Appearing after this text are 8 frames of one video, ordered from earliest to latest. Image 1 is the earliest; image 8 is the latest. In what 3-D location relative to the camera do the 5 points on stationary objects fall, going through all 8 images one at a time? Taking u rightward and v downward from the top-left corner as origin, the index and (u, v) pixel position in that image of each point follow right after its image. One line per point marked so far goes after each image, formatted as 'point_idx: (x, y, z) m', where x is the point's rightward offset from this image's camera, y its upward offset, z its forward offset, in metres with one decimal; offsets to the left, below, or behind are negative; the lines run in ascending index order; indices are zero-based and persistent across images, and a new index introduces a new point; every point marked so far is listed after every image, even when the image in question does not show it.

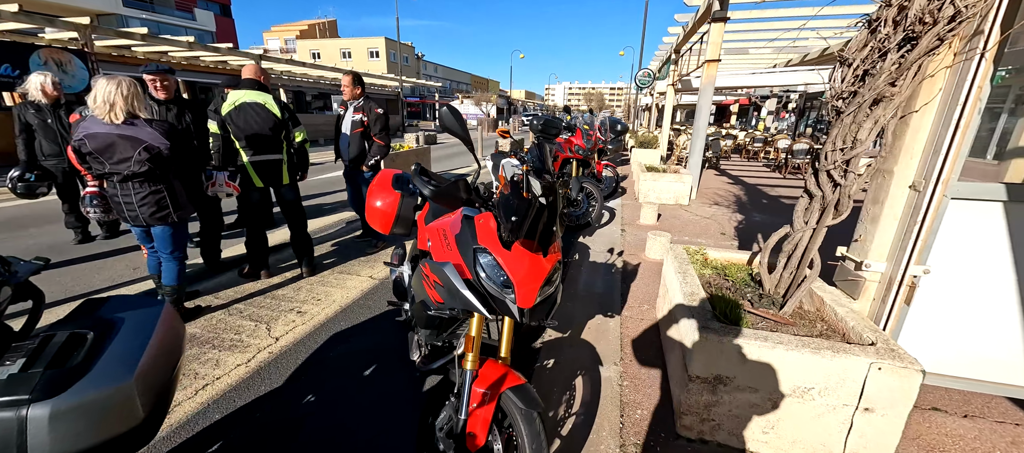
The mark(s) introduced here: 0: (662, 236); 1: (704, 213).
0: (+1.8, -0.1, +4.4) m
1: (+3.5, +0.2, +6.5) m
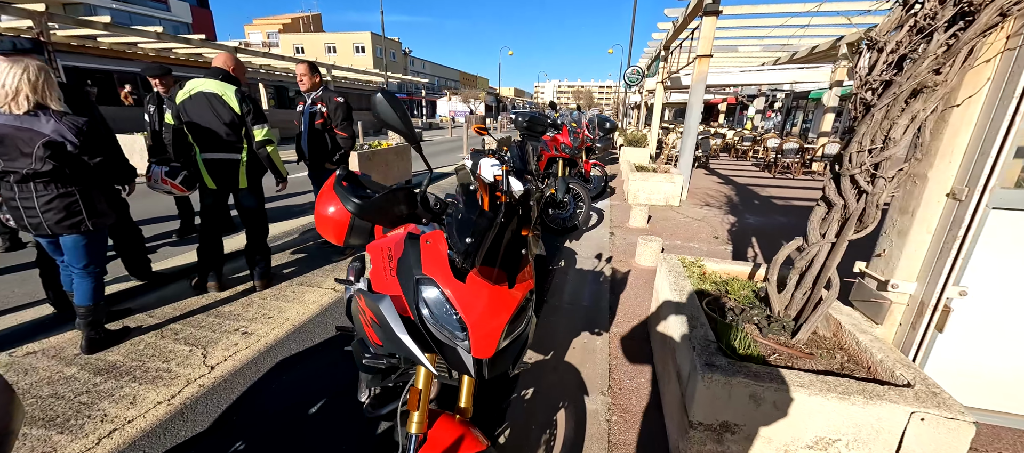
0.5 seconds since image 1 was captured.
0: (+1.6, -0.2, +4.1) m
1: (+3.2, +0.2, +6.2) m
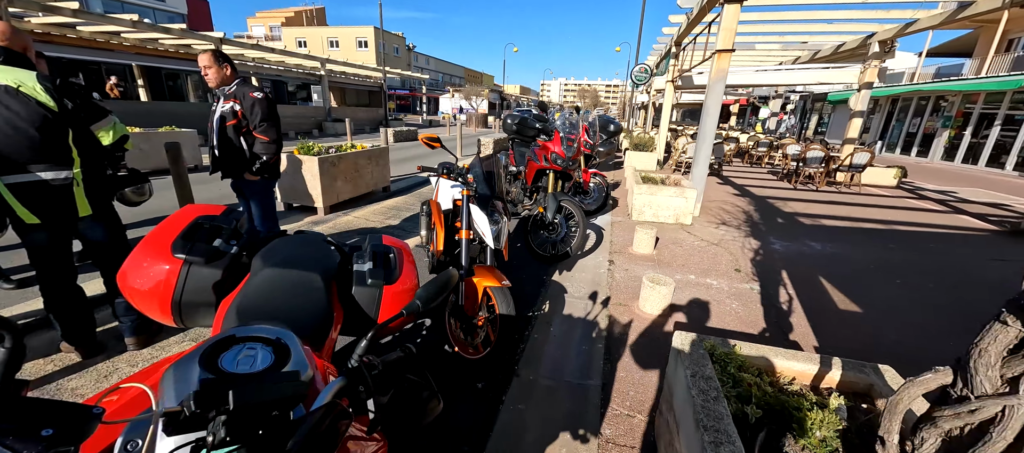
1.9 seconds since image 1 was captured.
0: (+1.4, -0.5, +3.2) m
1: (+2.9, -0.2, +5.3) m
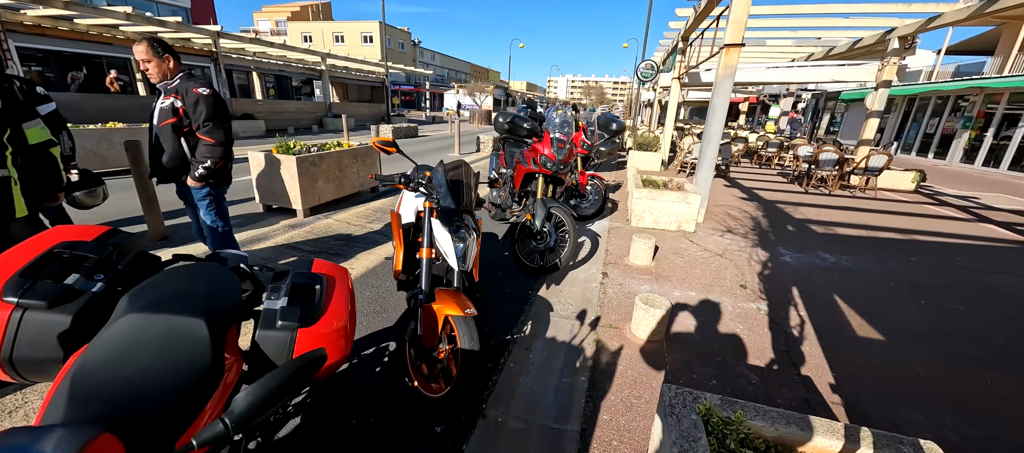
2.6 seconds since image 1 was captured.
0: (+1.2, -0.6, +2.9) m
1: (+2.8, -0.3, +4.9) m
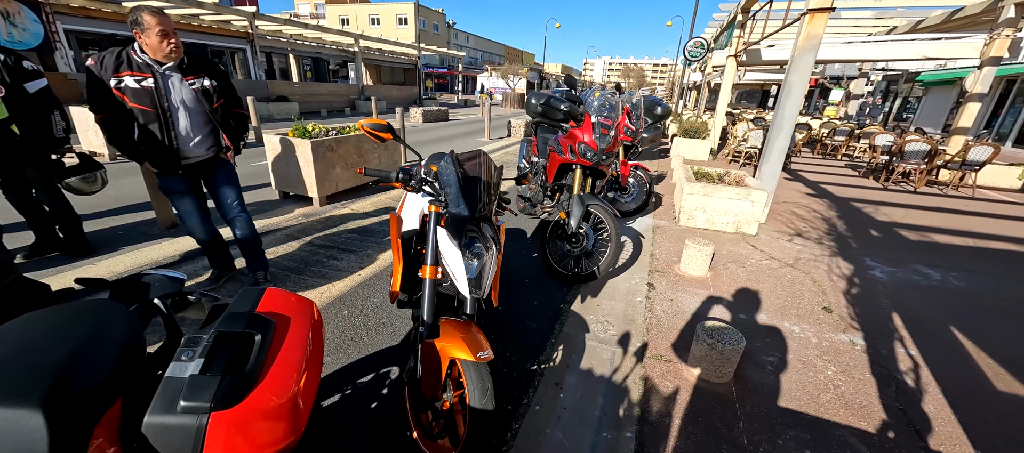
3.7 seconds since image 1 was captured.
0: (+1.3, -0.7, +2.2) m
1: (+3.1, -0.3, +4.2) m
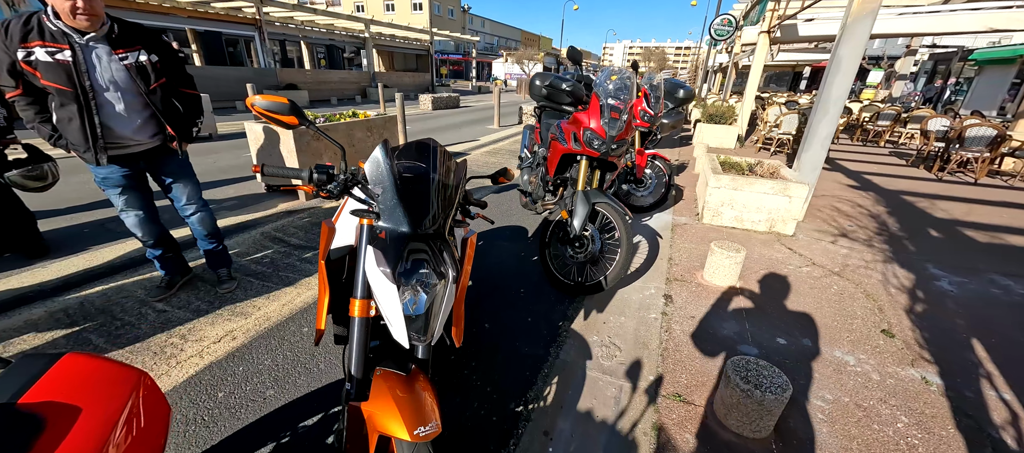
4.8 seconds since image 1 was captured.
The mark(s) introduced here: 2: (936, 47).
0: (+1.2, -0.8, +1.7) m
1: (+3.1, -0.3, +3.6) m
2: (+18.6, +7.9, +15.8) m
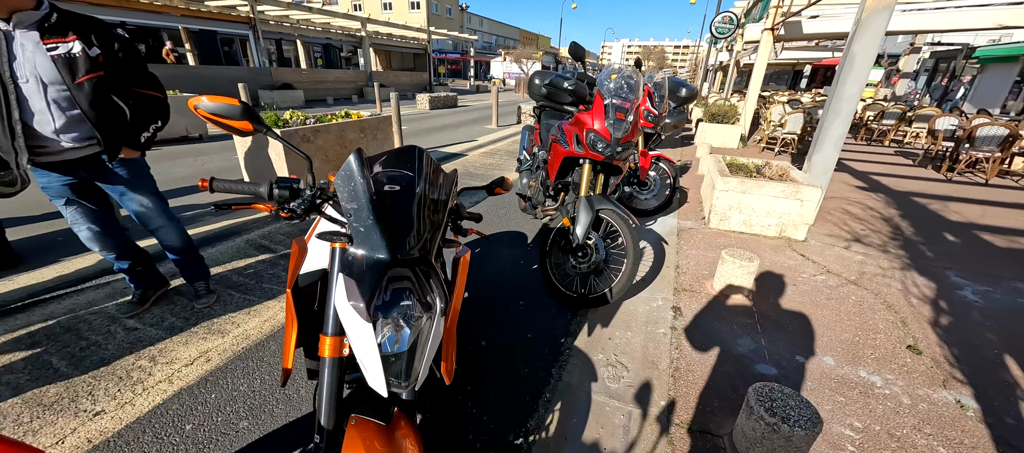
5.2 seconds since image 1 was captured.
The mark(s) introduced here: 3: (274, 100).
0: (+1.2, -0.8, +1.5) m
1: (+3.1, -0.4, +3.4) m
2: (+18.6, +7.9, +15.6) m
3: (-9.8, +5.2, +14.8) m
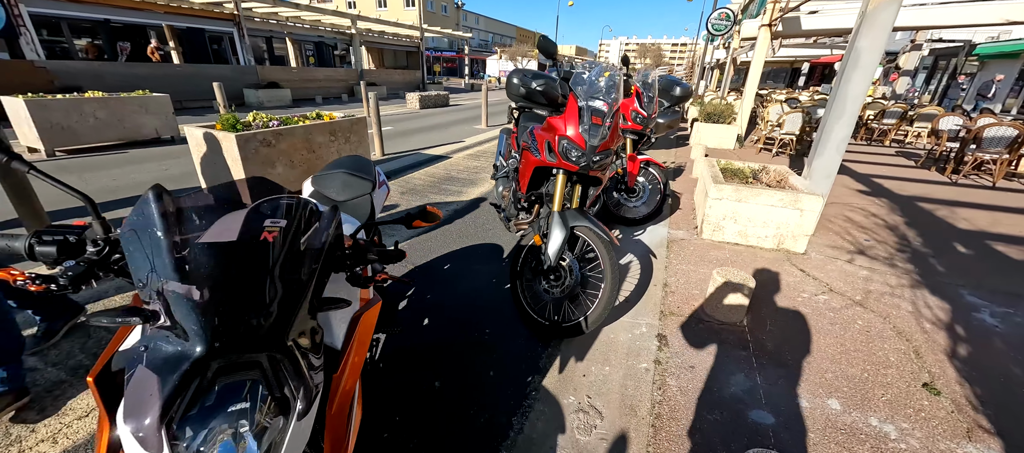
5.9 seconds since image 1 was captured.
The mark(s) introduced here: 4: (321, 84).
0: (+1.0, -1.0, +1.2) m
1: (+2.8, -0.5, +3.1) m
2: (+18.2, +7.9, +15.3) m
3: (-10.1, +5.1, +14.4) m
4: (-9.6, +7.1, +17.9) m
